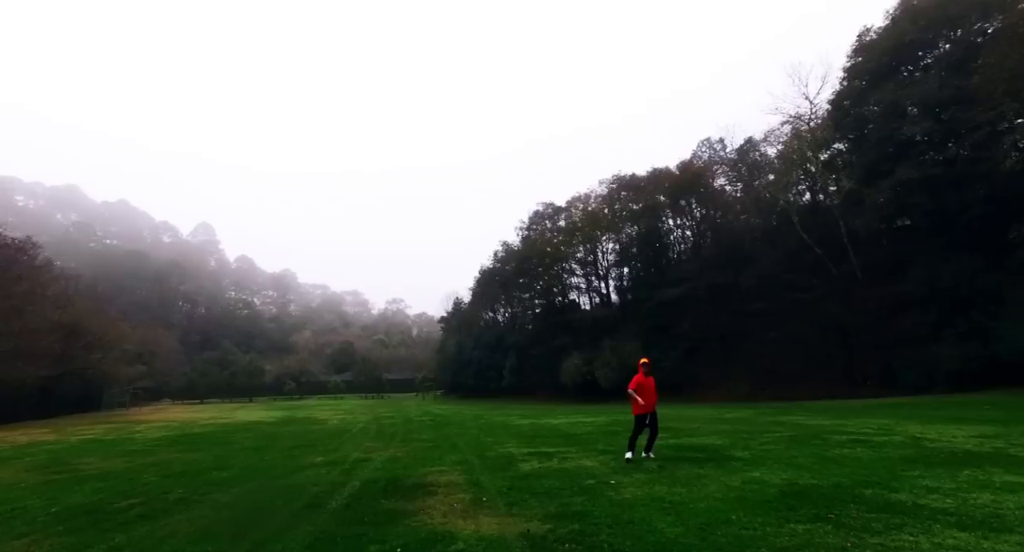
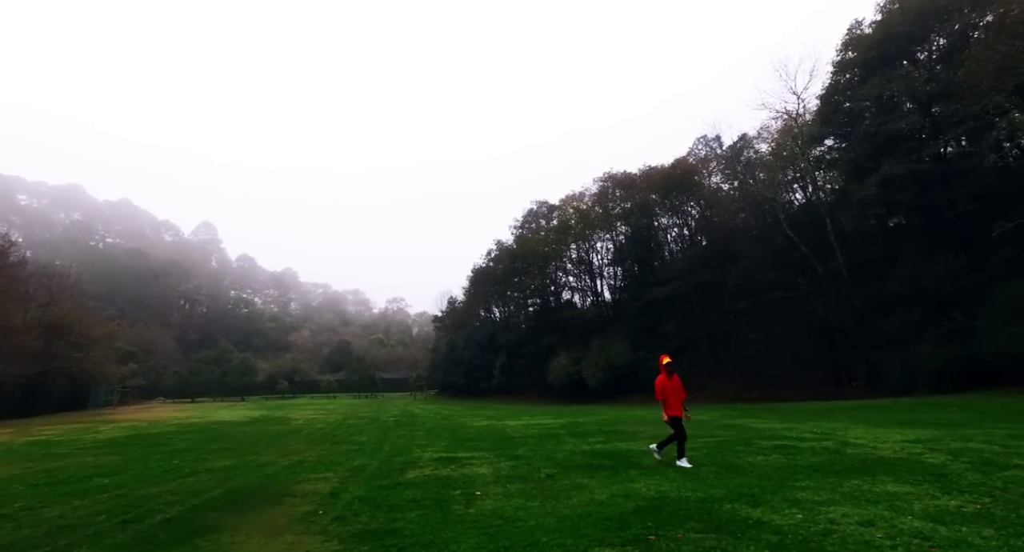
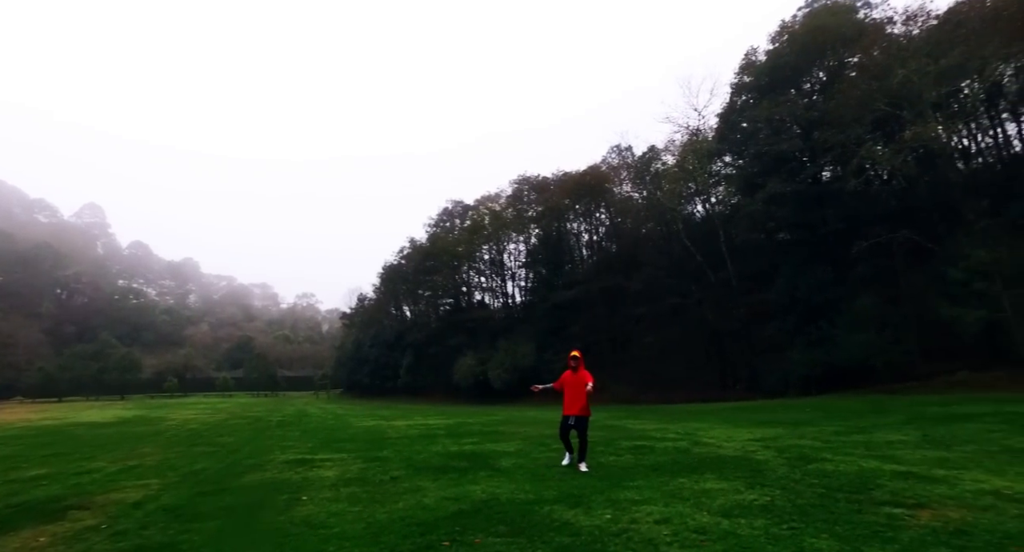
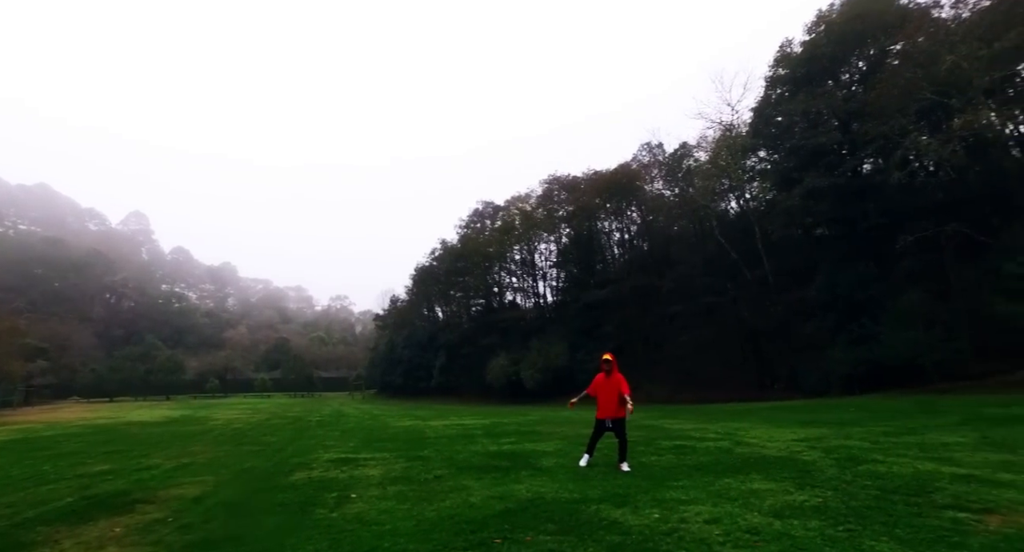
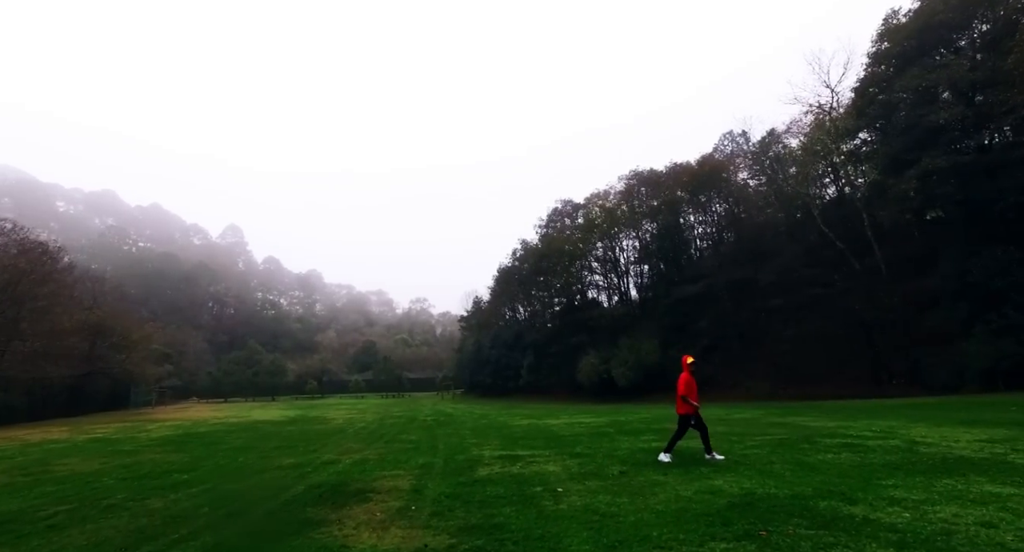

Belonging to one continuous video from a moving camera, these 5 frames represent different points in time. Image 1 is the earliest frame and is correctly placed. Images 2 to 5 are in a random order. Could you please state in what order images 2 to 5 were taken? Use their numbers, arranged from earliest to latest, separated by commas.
5, 2, 4, 3
